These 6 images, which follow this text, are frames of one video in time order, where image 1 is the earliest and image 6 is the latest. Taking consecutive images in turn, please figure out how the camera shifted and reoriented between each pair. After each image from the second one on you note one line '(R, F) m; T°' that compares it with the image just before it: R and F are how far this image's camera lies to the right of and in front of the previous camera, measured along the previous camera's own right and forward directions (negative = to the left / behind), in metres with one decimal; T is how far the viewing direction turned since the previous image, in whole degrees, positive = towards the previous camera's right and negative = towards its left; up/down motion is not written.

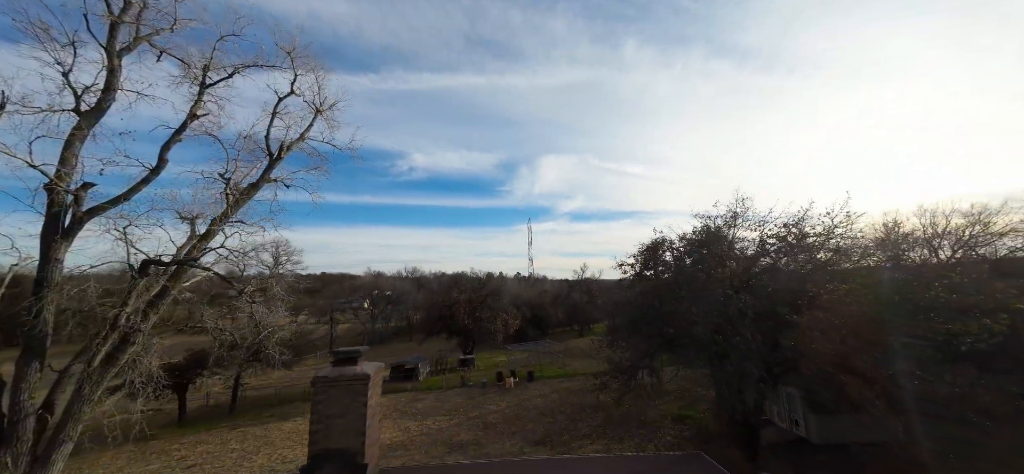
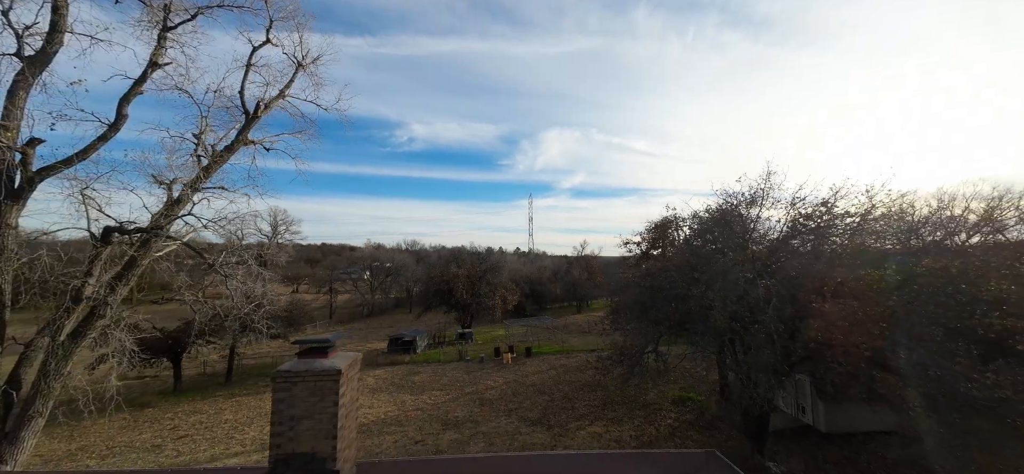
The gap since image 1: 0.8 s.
(0.0, +0.6) m; 0°
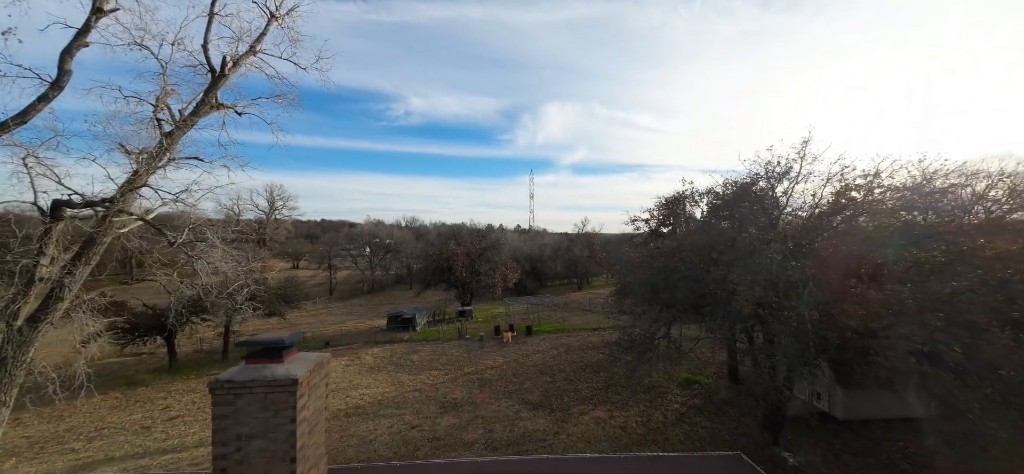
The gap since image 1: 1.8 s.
(0.0, +0.7) m; 0°
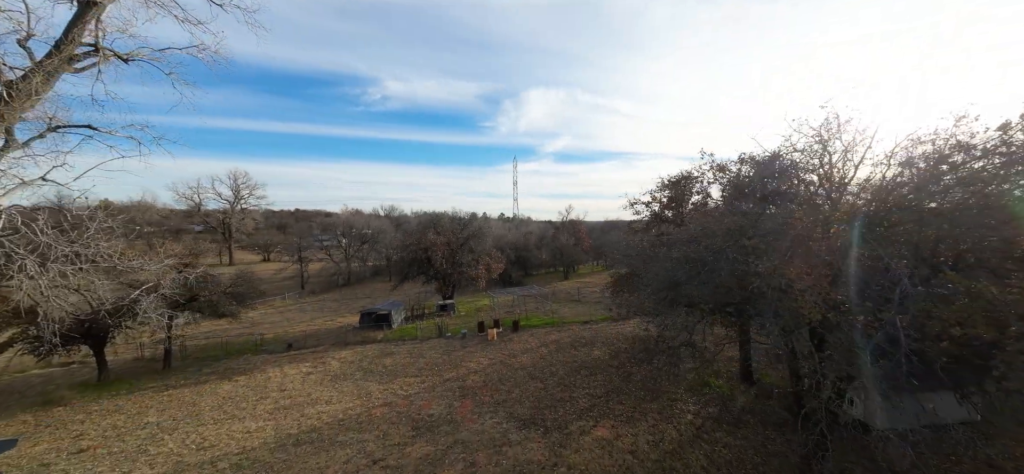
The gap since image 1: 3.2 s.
(0.0, +1.9) m; +3°
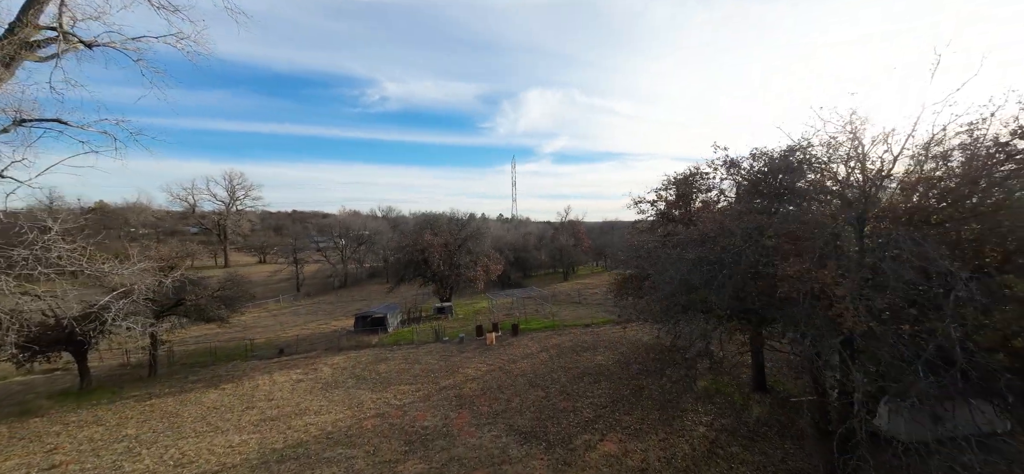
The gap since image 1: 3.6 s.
(0.0, +0.6) m; 0°
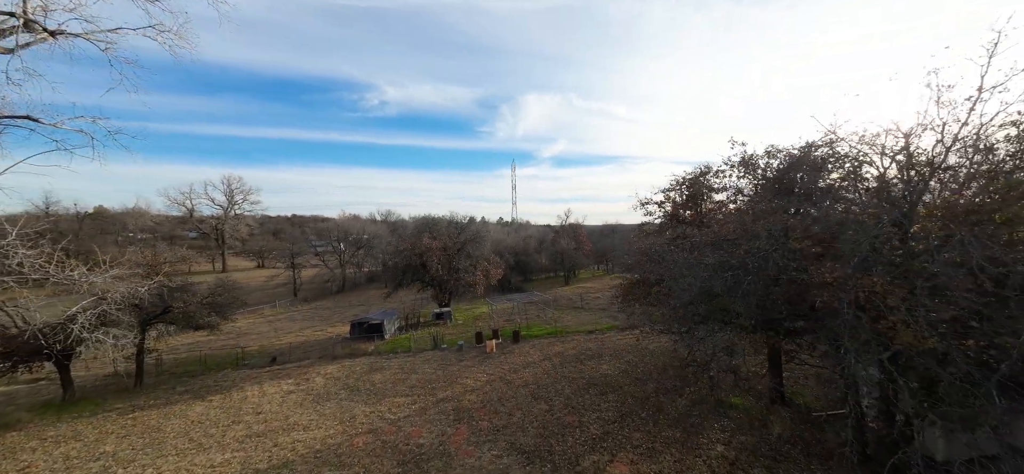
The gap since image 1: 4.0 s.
(0.0, +0.6) m; 0°
